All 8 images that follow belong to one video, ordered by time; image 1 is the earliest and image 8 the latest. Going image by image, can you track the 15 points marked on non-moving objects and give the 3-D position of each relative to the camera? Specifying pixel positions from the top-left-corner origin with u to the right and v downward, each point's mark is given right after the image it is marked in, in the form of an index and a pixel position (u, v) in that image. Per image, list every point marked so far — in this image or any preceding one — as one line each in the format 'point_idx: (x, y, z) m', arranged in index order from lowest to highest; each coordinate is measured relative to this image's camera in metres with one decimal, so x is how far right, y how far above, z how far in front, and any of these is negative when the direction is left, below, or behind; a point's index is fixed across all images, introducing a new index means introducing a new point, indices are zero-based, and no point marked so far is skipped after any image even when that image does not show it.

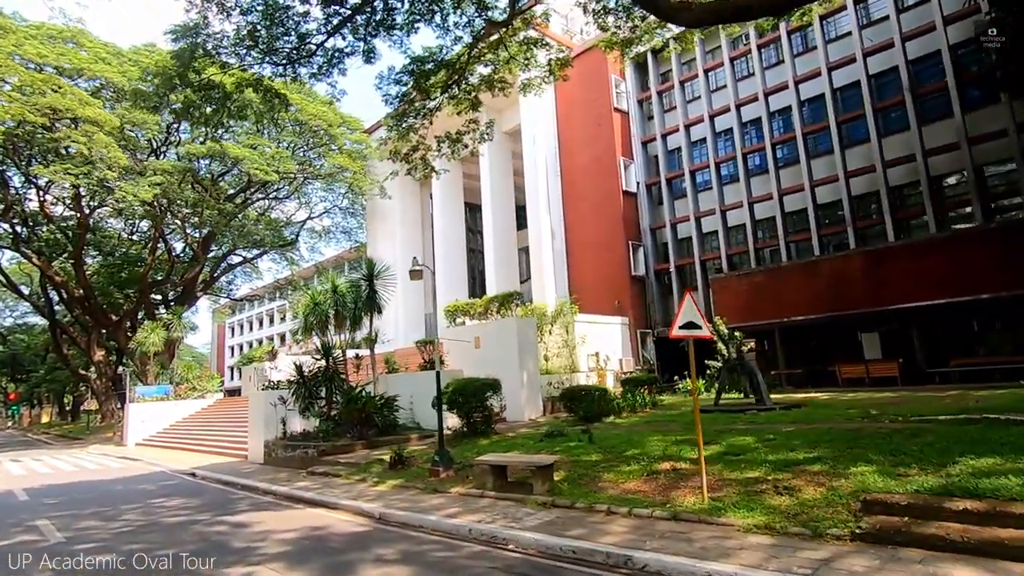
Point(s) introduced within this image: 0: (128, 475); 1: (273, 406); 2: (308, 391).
0: (-7.9, -3.9, +12.0) m
1: (-5.5, -2.7, +13.1) m
2: (-4.5, -2.2, +12.6) m
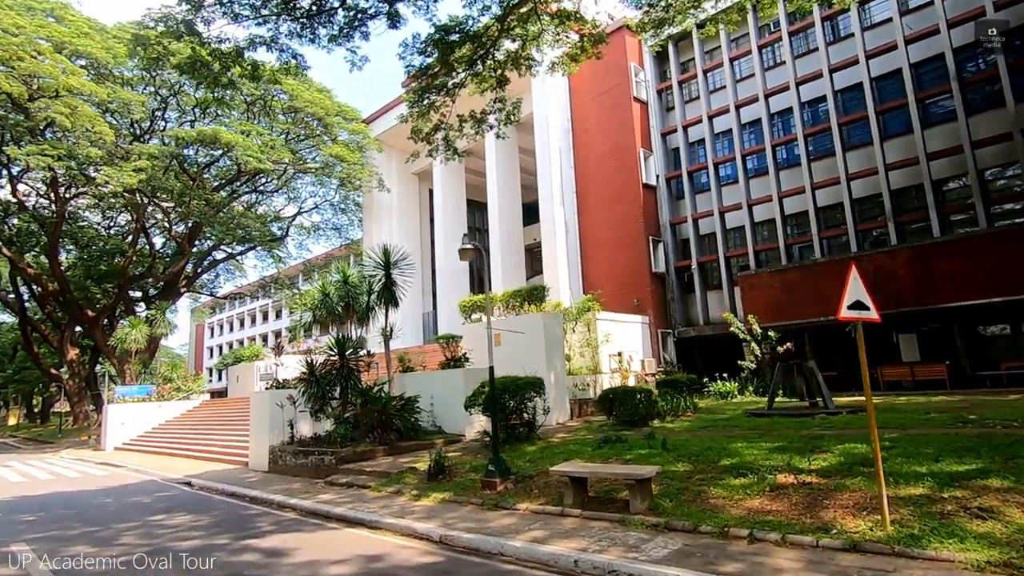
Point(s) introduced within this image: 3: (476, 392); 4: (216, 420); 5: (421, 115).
0: (-7.2, -3.6, +10.6) m
1: (-4.8, -2.4, +11.7) m
2: (-3.7, -2.0, +11.3) m
3: (-0.7, -1.9, +10.3) m
4: (-8.9, -4.2, +17.5) m
5: (-2.2, +4.0, +13.7) m
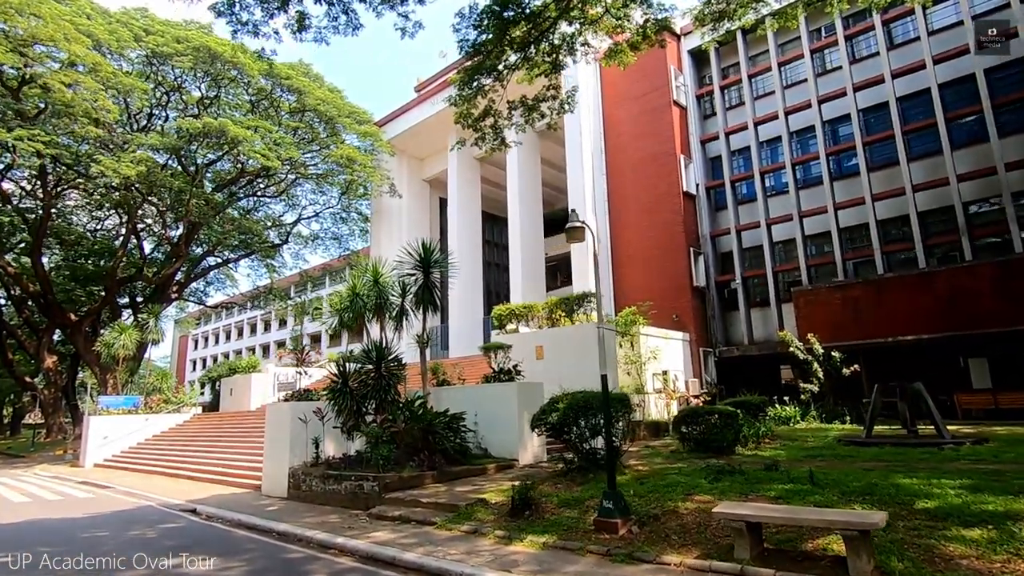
0: (-6.1, -3.4, +8.8) m
1: (-3.7, -2.3, +10.1) m
2: (-2.6, -1.9, +9.7) m
3: (+0.5, -1.8, +8.7) m
4: (-8.0, -4.2, +15.6) m
5: (-1.0, +4.0, +12.3) m
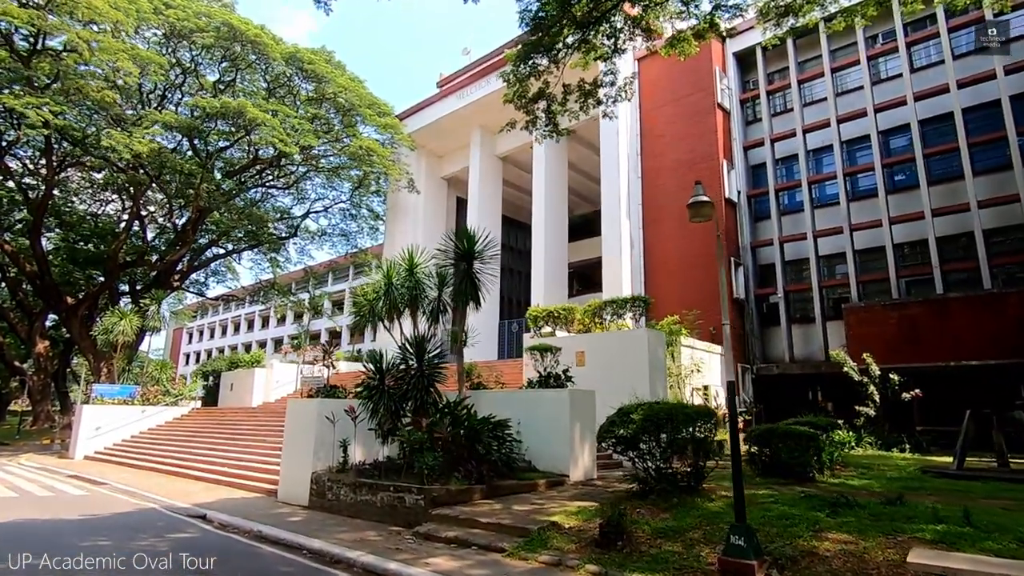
0: (-5.3, -3.0, +7.6) m
1: (-2.9, -2.1, +8.9) m
2: (-1.8, -1.7, +8.6) m
3: (+1.3, -1.8, +7.7) m
4: (-7.3, -3.8, +14.5) m
5: (+0.2, +4.1, +11.4) m
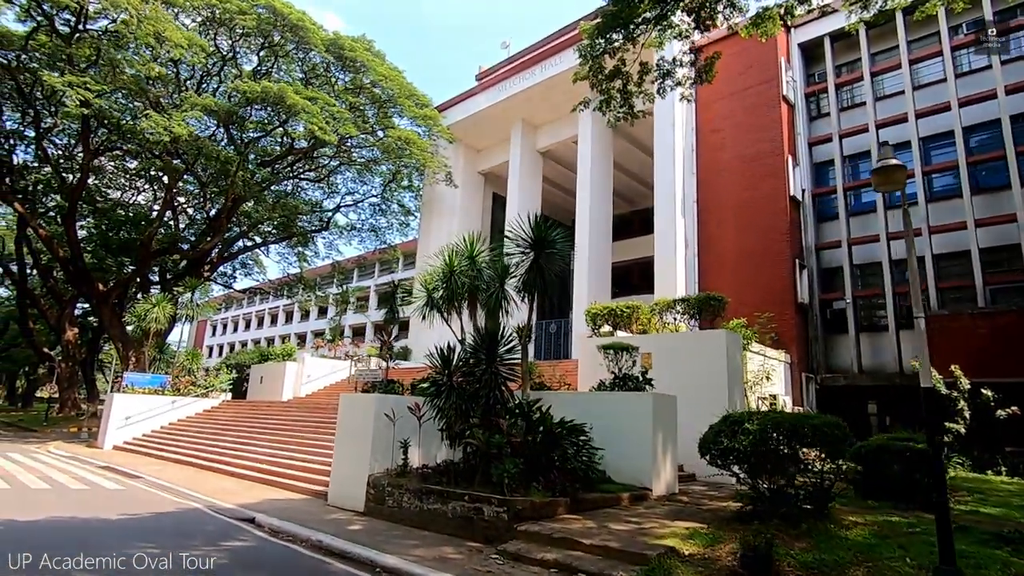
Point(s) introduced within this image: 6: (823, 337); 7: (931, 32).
0: (-4.3, -2.7, +6.9) m
1: (-1.8, -1.8, +8.1) m
2: (-0.7, -1.5, +7.7) m
3: (+2.4, -1.7, +6.7) m
4: (-6.1, -3.5, +13.7) m
5: (+1.5, +4.2, +10.5) m
6: (+9.0, -1.4, +16.7) m
7: (+12.1, +7.4, +16.7) m
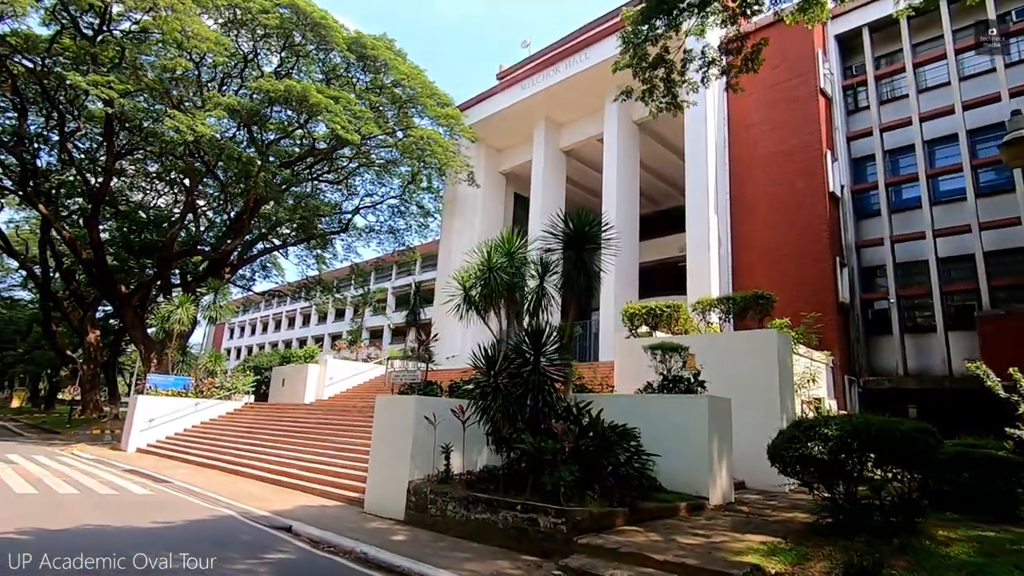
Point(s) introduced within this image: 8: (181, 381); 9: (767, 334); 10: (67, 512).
0: (-3.7, -2.7, +6.5) m
1: (-1.1, -1.8, +7.7) m
2: (-0.1, -1.4, +7.3) m
3: (+3.0, -1.6, +6.2) m
4: (-5.4, -3.5, +13.4) m
5: (+2.2, +4.2, +10.0) m
6: (+9.8, -1.4, +16.1) m
7: (+12.9, +7.5, +16.0) m
8: (-11.1, -3.1, +19.4) m
9: (+4.4, -0.8, +9.8) m
10: (-5.1, -2.6, +6.6) m
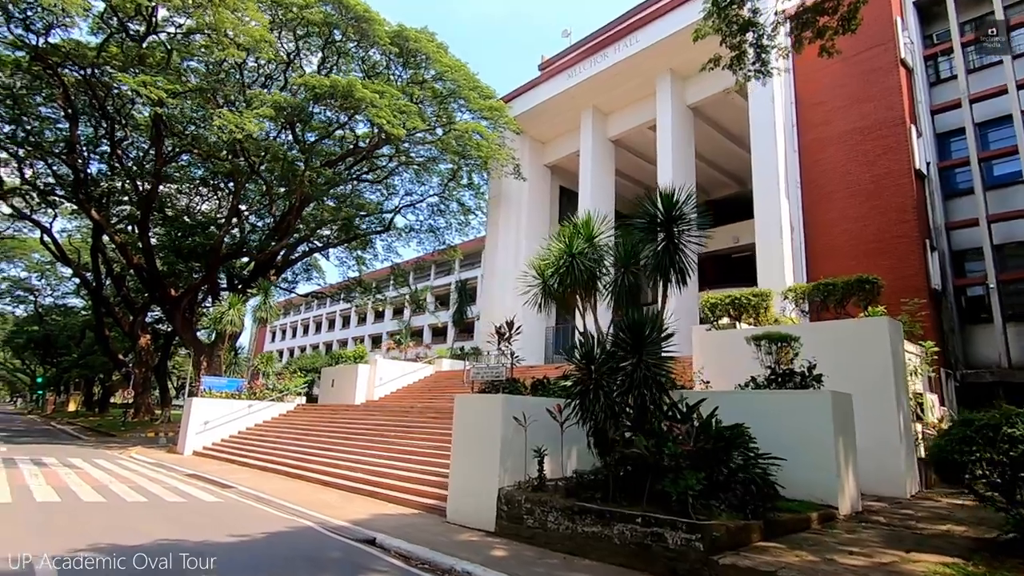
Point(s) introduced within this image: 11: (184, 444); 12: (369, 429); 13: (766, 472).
0: (-2.6, -2.6, +6.0) m
1: (0.0, -1.7, +7.0) m
2: (+1.1, -1.2, +6.5) m
3: (+4.1, -1.4, +5.3) m
4: (-3.8, -3.4, +12.9) m
5: (+3.4, +4.4, +9.2) m
6: (+11.4, -1.0, +14.8) m
7: (+14.3, +7.9, +14.6) m
8: (-9.3, -3.2, +19.2) m
9: (+5.6, -0.5, +8.8) m
10: (-3.9, -2.5, +6.1) m
11: (-9.8, -4.6, +17.2) m
12: (-3.4, -3.3, +13.7) m
13: (+2.8, -2.1, +6.5) m
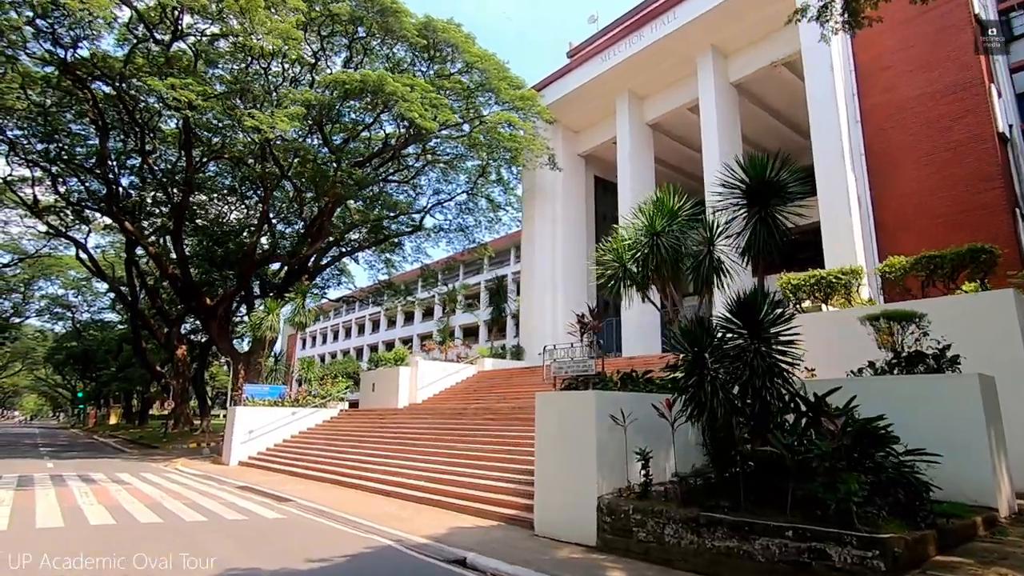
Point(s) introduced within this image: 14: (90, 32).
0: (-1.5, -2.5, +5.2) m
1: (+1.1, -1.5, +6.2) m
2: (+2.1, -1.0, +5.7) m
3: (+5.0, -1.0, +4.3) m
4: (-2.5, -3.4, +12.3) m
5: (+4.2, +4.8, +8.2) m
6: (+12.7, -0.3, +13.5) m
7: (+15.2, +8.7, +13.2) m
8: (-7.7, -3.3, +18.8) m
9: (+6.7, -0.1, +7.7) m
10: (-2.9, -2.5, +5.5) m
11: (-8.2, -4.8, +16.8) m
12: (-2.0, -3.2, +13.0) m
13: (+3.8, -1.8, +5.6) m
14: (-12.7, +7.9, +17.5) m
